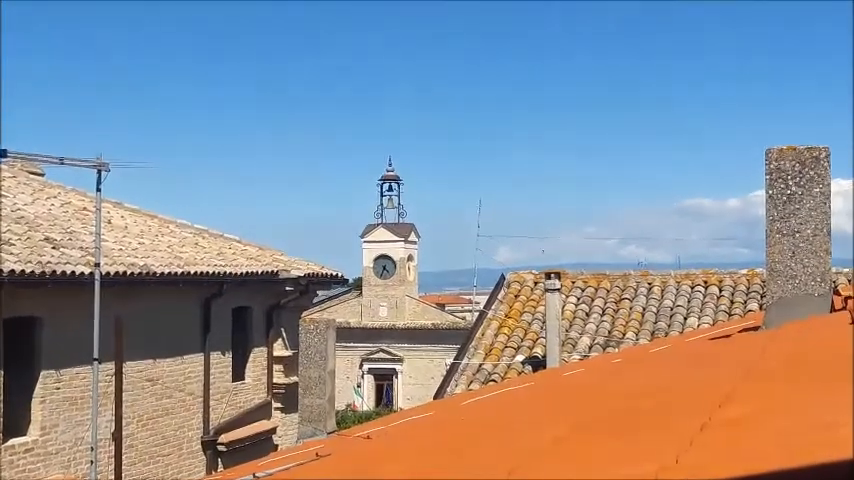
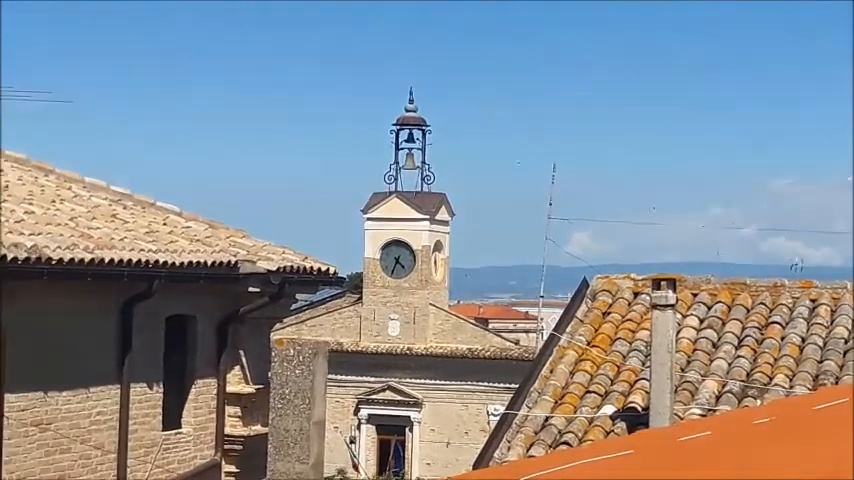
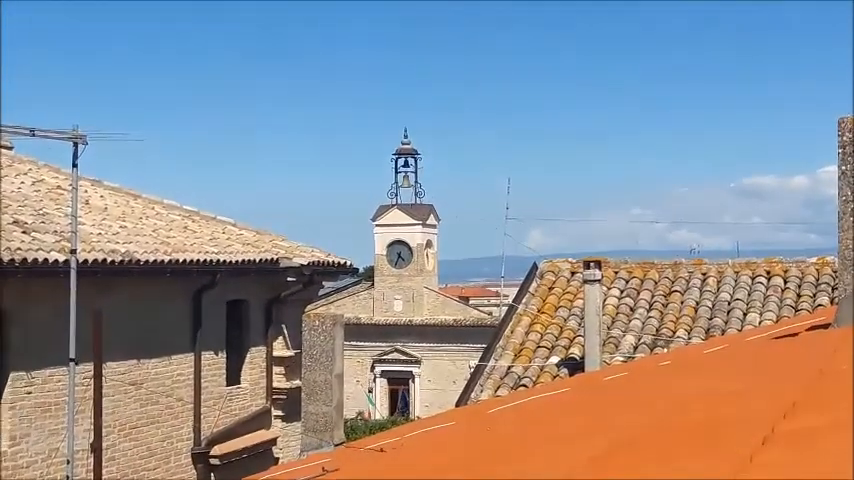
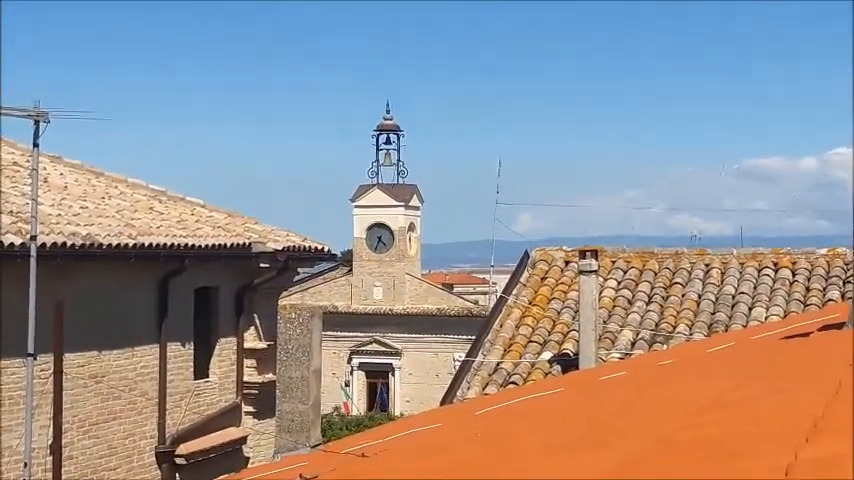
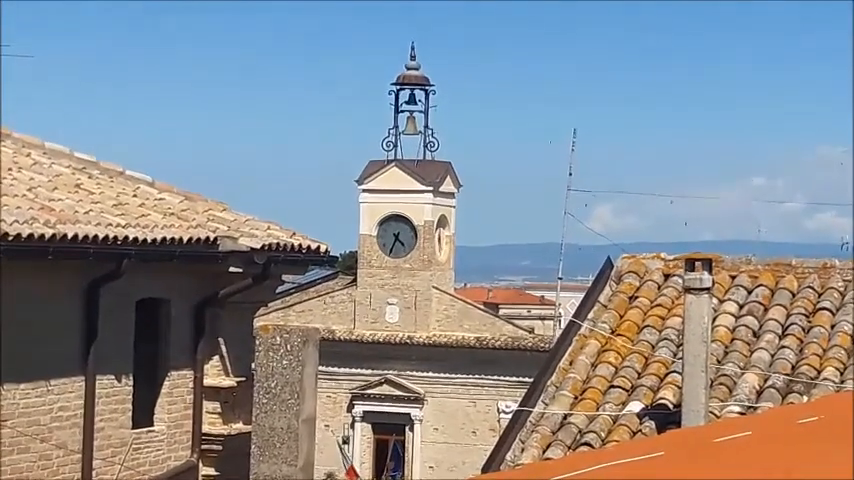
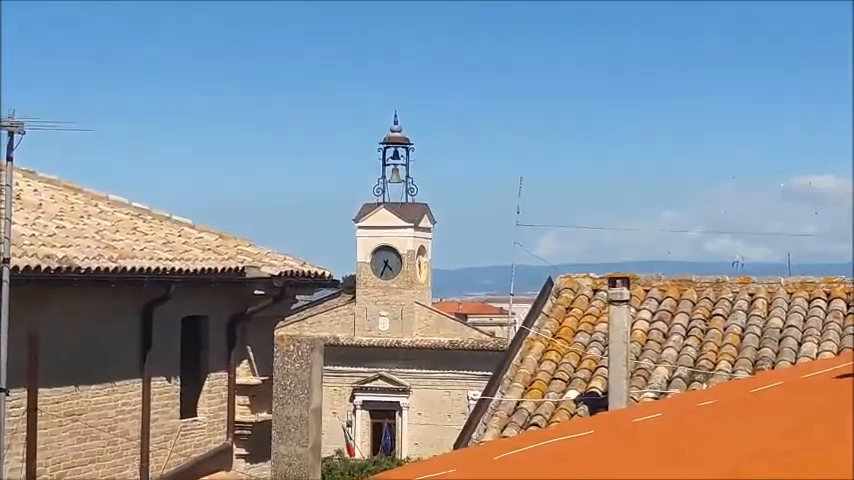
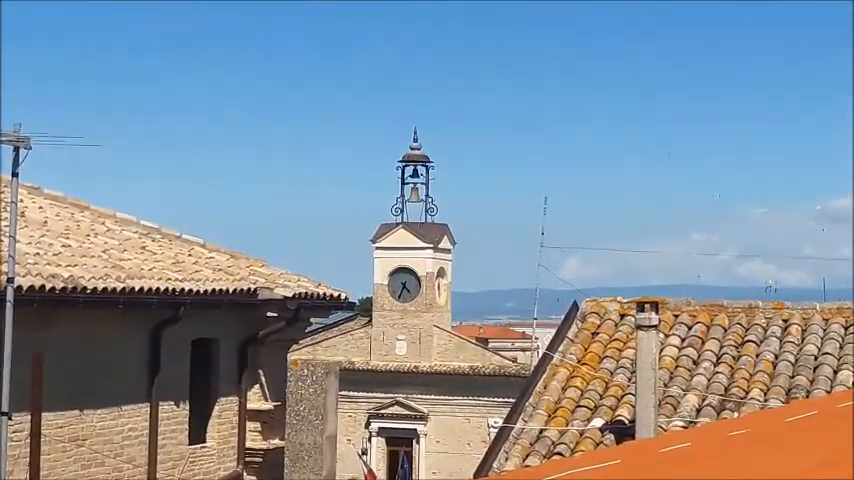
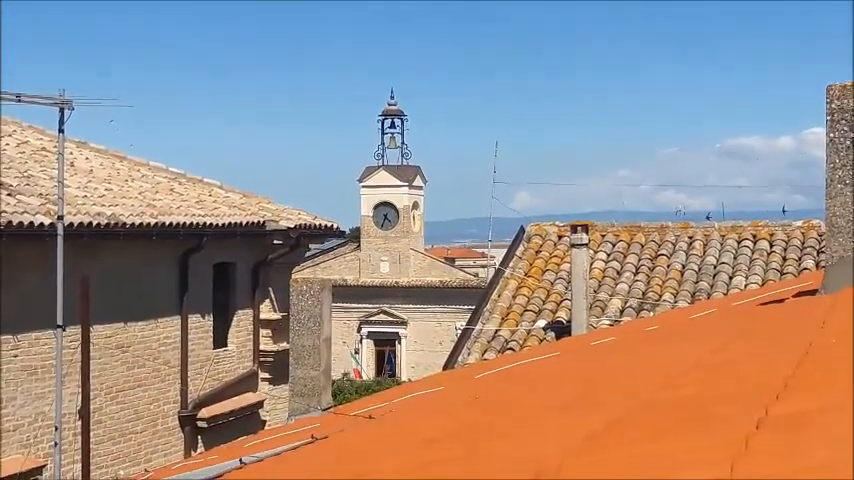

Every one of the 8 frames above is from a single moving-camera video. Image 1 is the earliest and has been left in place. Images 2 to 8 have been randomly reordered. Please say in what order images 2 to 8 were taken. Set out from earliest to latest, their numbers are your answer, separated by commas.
3, 8, 4, 6, 7, 2, 5
